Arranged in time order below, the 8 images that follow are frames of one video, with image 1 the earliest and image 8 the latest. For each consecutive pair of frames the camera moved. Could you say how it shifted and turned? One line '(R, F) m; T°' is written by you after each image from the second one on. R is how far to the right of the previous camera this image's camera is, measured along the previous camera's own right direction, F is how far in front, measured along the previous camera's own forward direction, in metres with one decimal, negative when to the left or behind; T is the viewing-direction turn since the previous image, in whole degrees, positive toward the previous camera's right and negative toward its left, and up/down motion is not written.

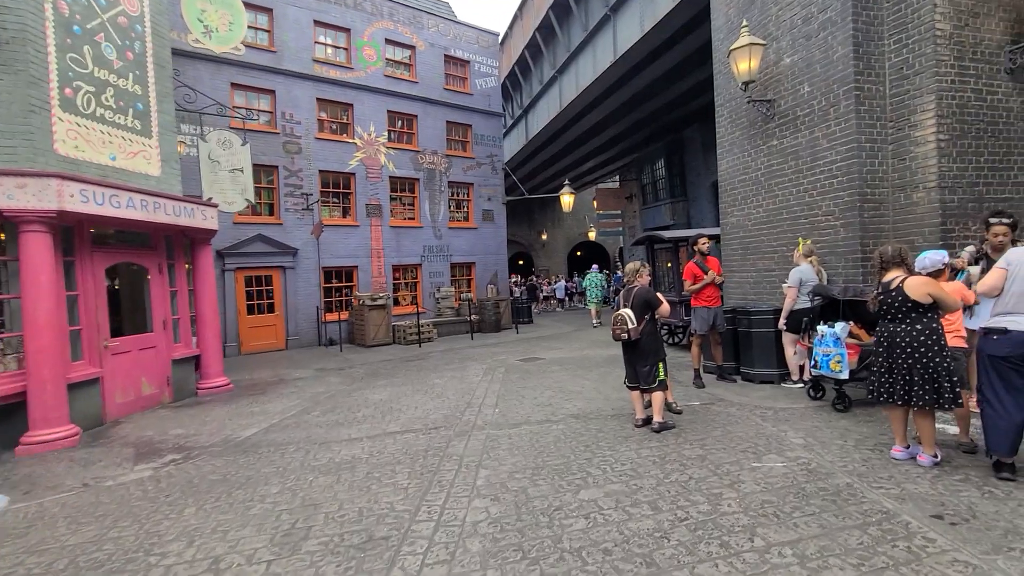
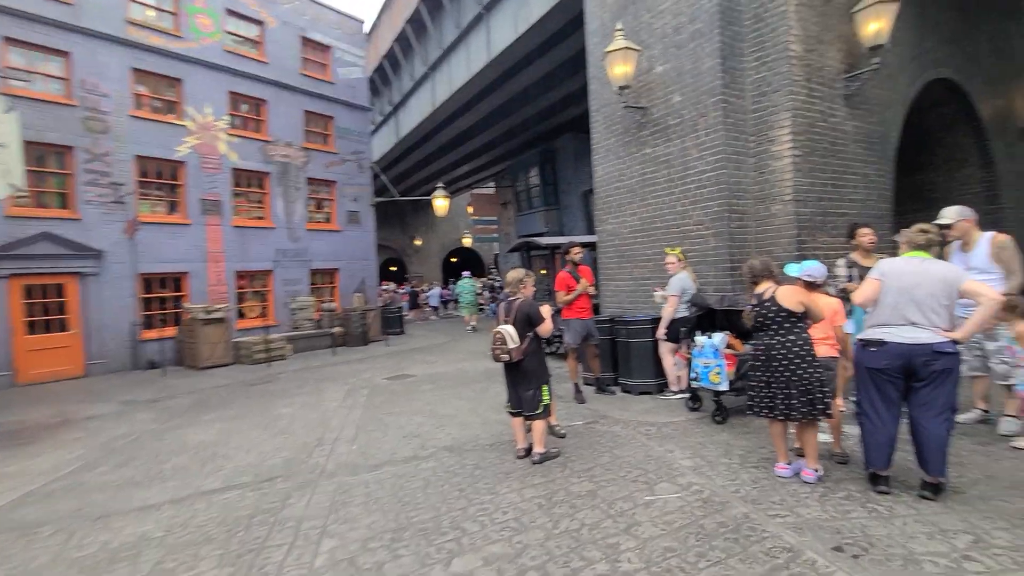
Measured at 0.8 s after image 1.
(+0.2, +0.9) m; +14°
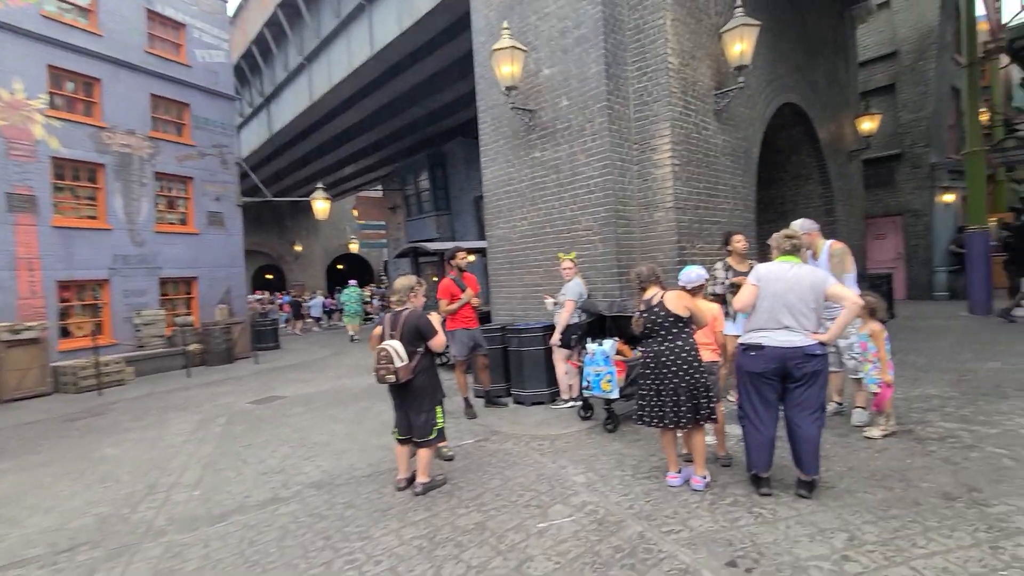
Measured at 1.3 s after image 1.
(+0.1, +0.5) m; +12°
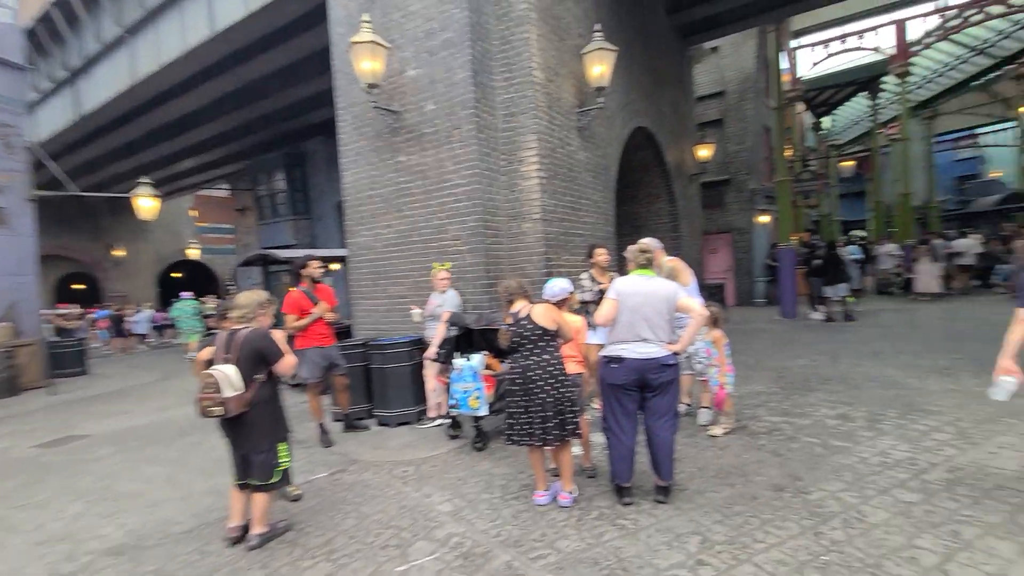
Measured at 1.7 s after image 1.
(+0.1, +0.3) m; +15°
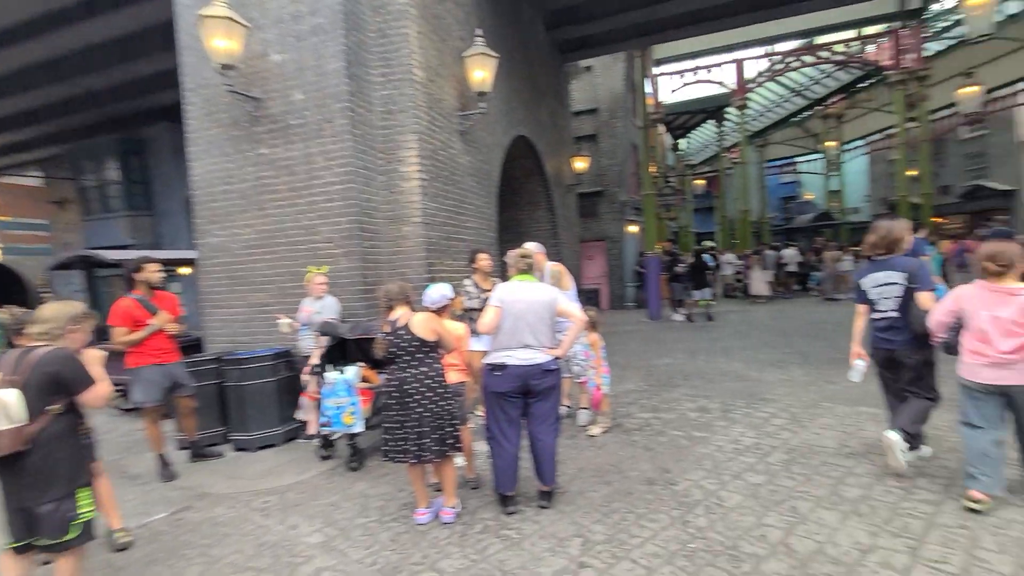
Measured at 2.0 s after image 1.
(0.0, +0.2) m; +13°
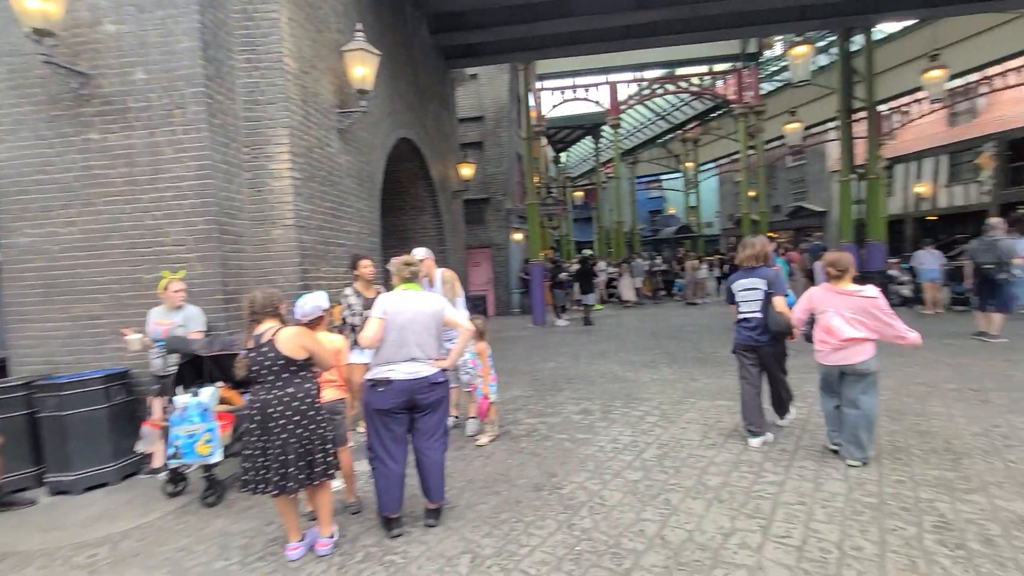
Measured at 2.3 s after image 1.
(0.0, +0.1) m; +13°
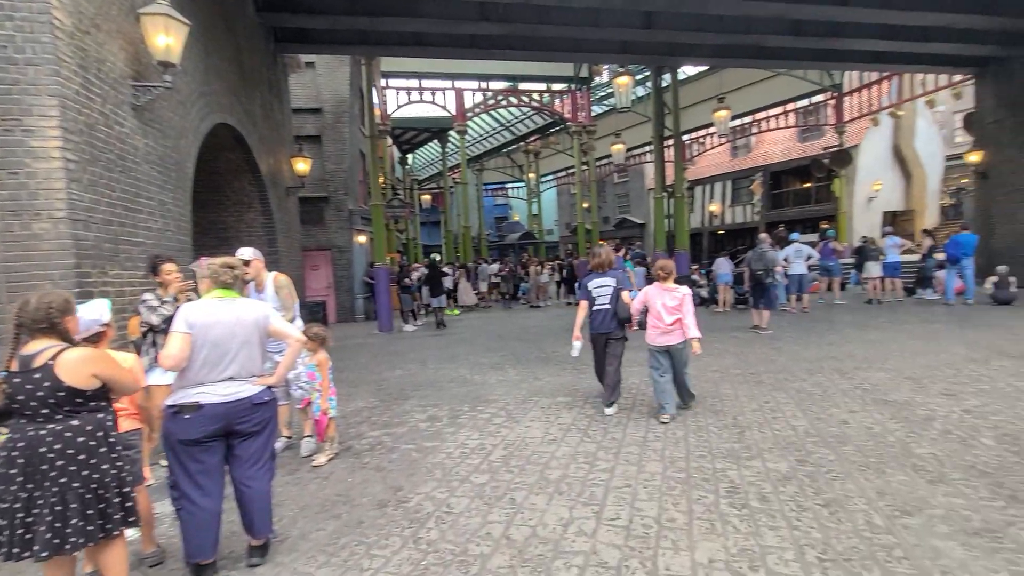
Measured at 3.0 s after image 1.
(0.0, +0.1) m; +17°
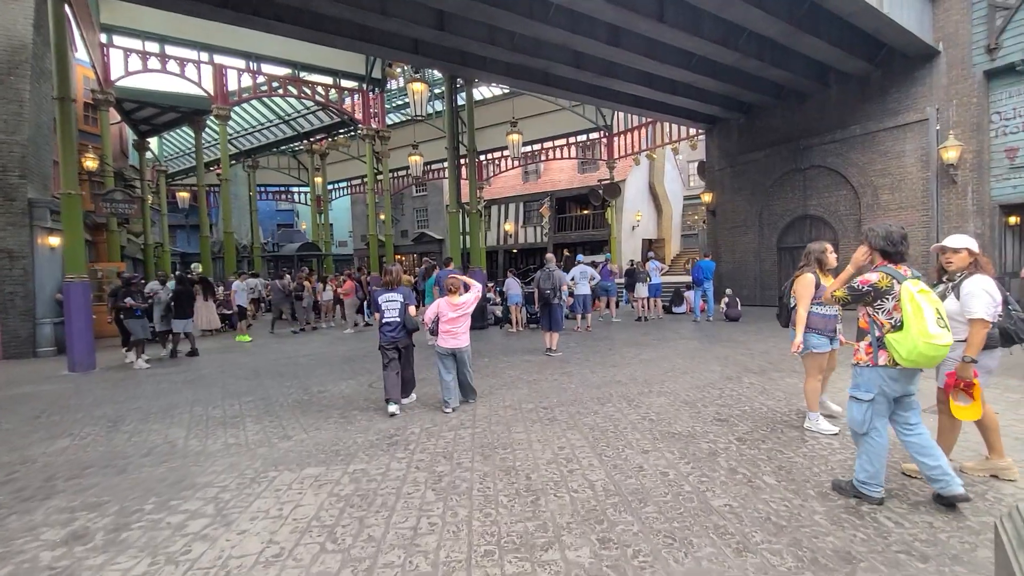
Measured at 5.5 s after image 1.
(+0.6, +1.2) m; +23°
